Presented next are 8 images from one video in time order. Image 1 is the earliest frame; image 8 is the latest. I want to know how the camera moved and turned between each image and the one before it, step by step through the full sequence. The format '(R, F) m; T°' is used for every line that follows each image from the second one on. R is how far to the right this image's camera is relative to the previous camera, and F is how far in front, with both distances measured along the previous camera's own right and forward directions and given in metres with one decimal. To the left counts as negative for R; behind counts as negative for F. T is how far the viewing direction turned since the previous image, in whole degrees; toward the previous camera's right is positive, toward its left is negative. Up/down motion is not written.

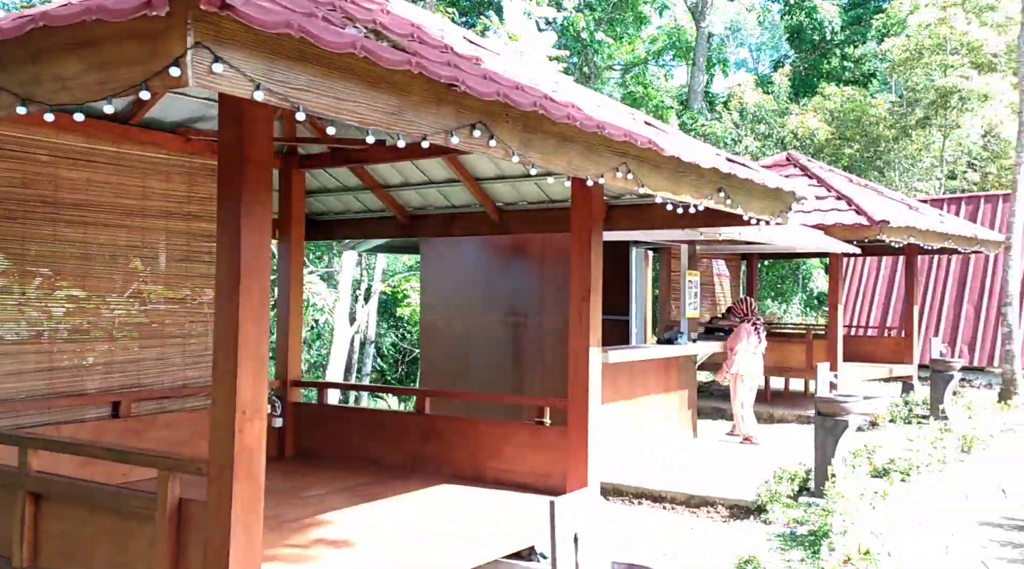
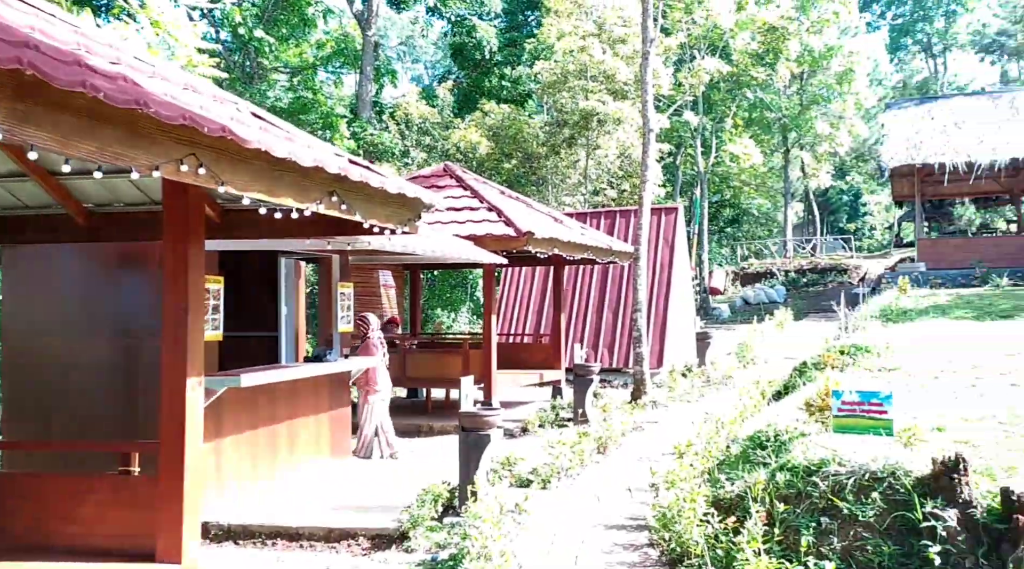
(-0.1, +0.2) m; +22°
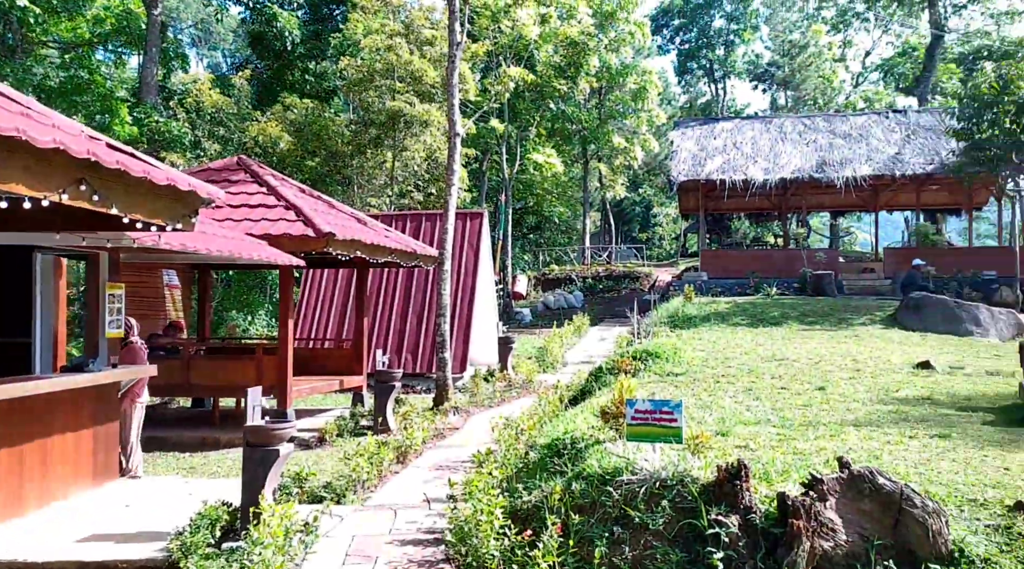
(0.0, +0.1) m; +12°
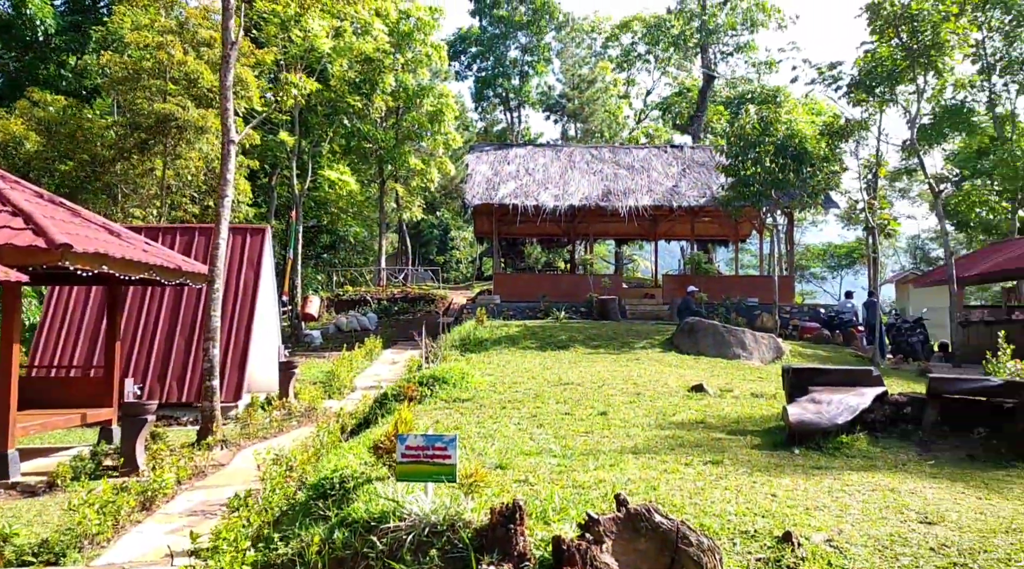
(+0.1, +0.3) m; +12°
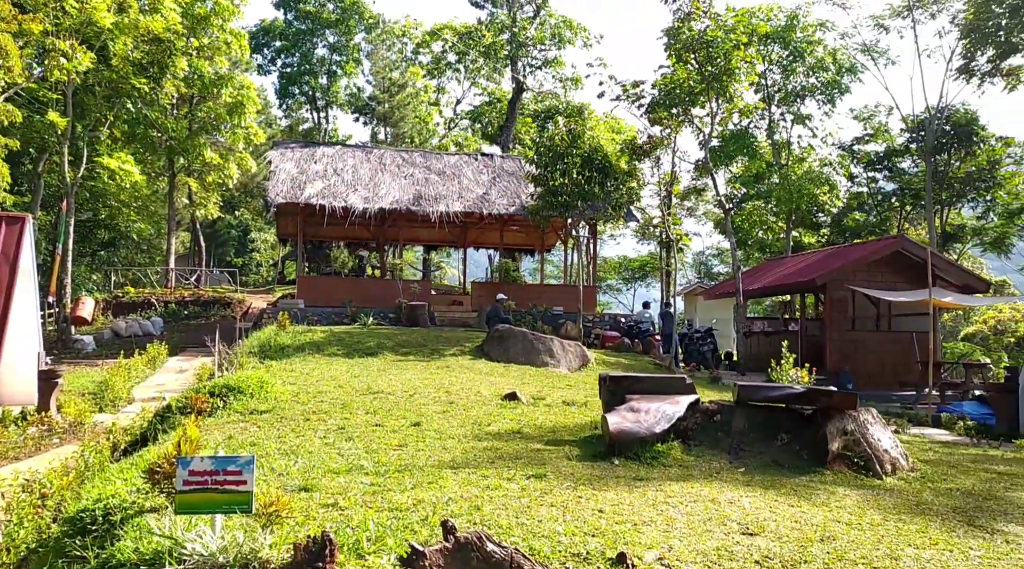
(0.0, +0.4) m; +12°
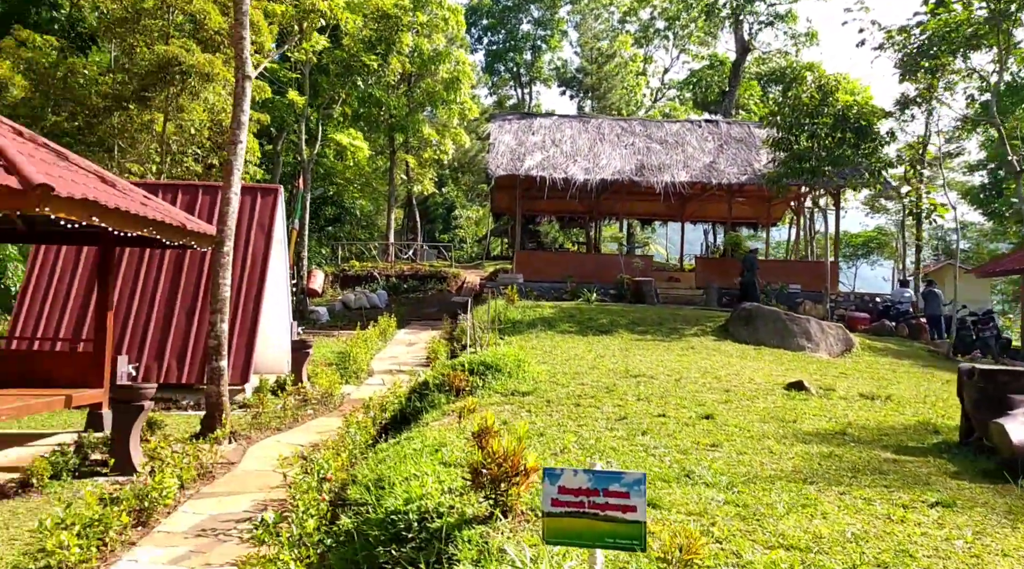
(-0.7, +0.9) m; -12°
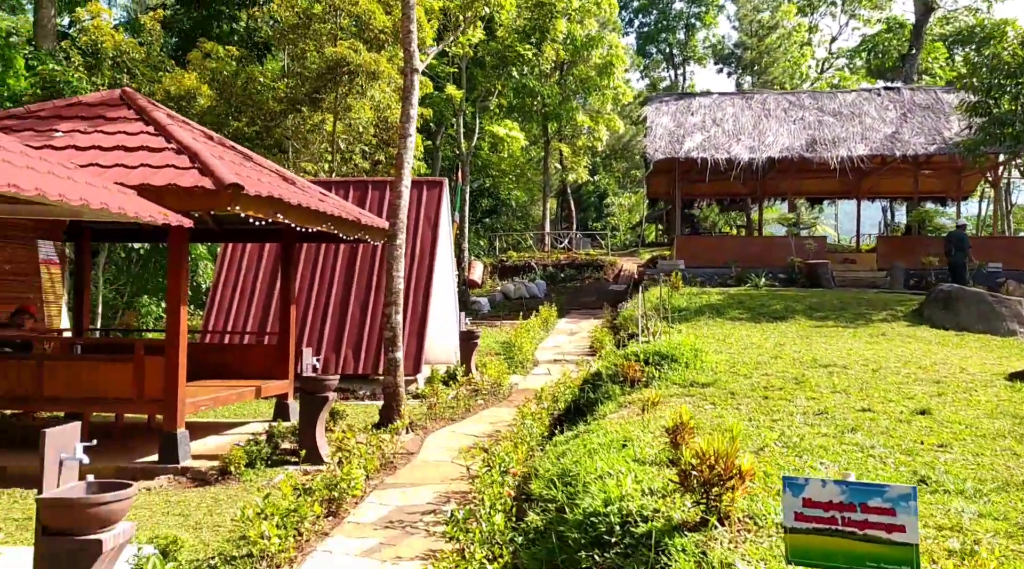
(-0.2, +0.2) m; -9°
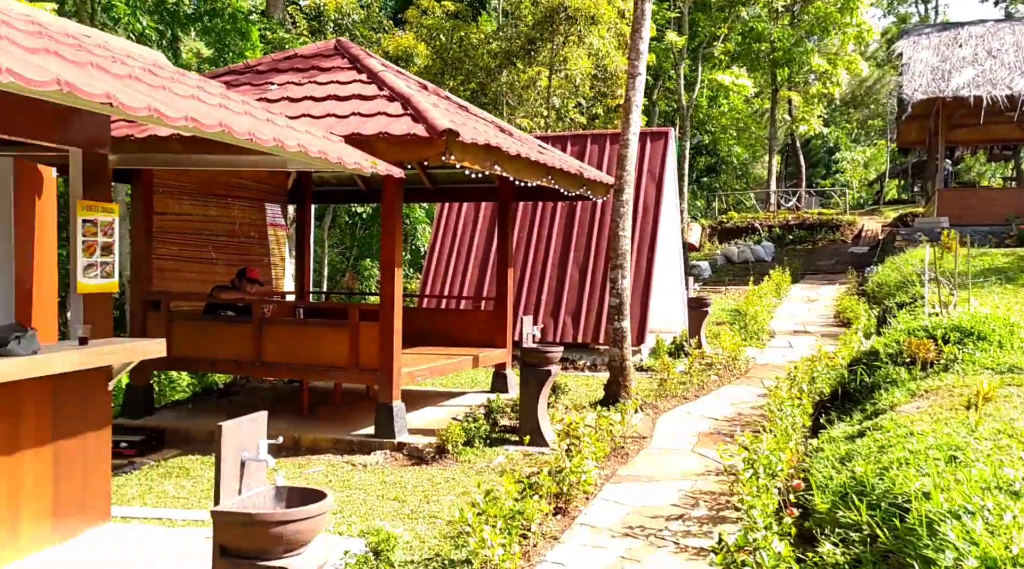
(-0.3, +0.9) m; -13°
